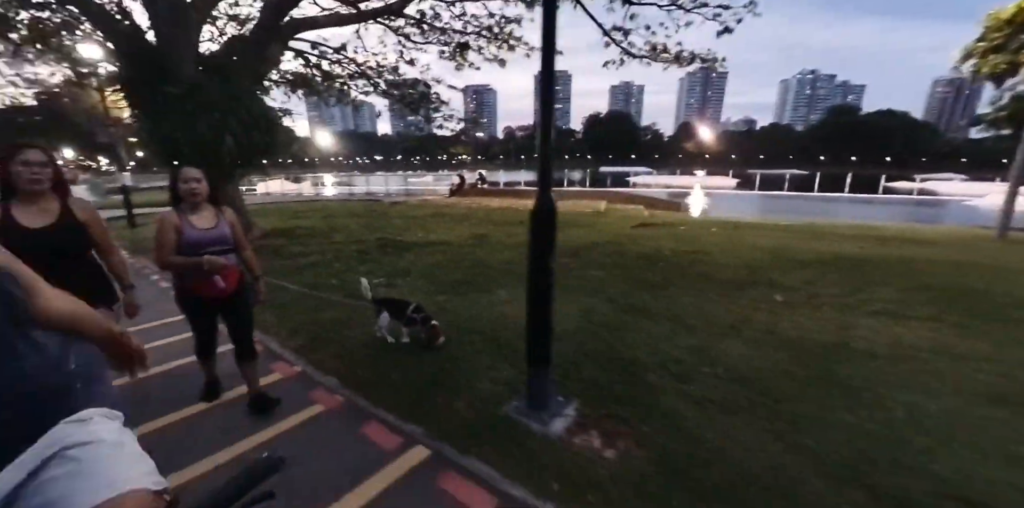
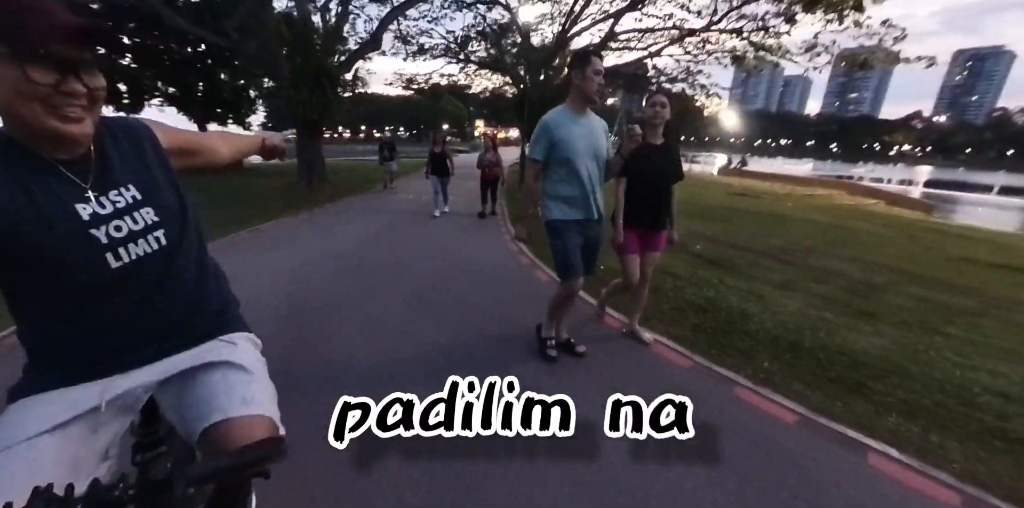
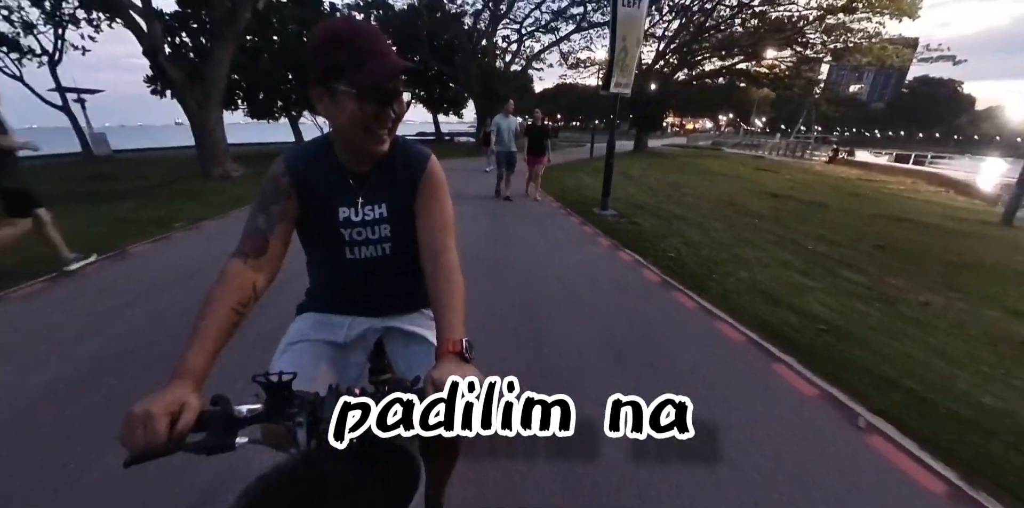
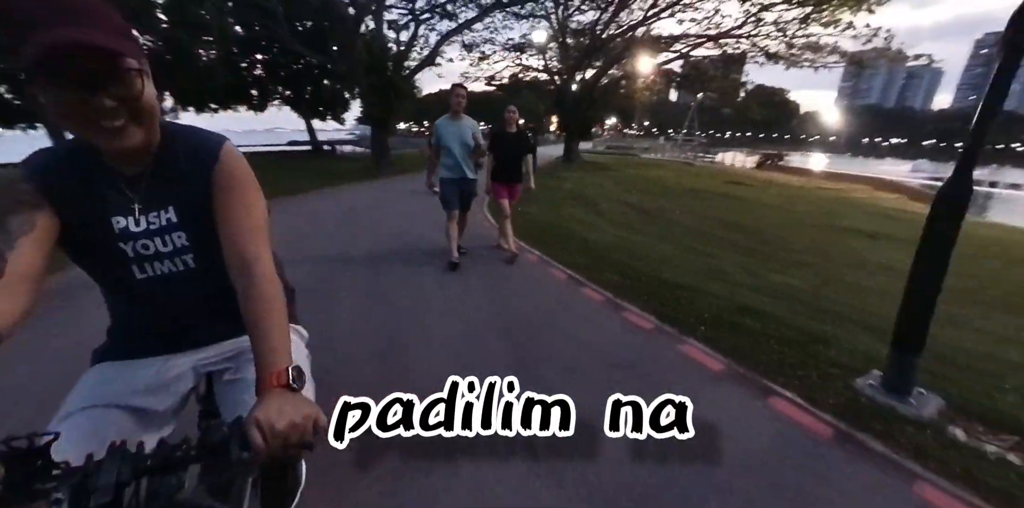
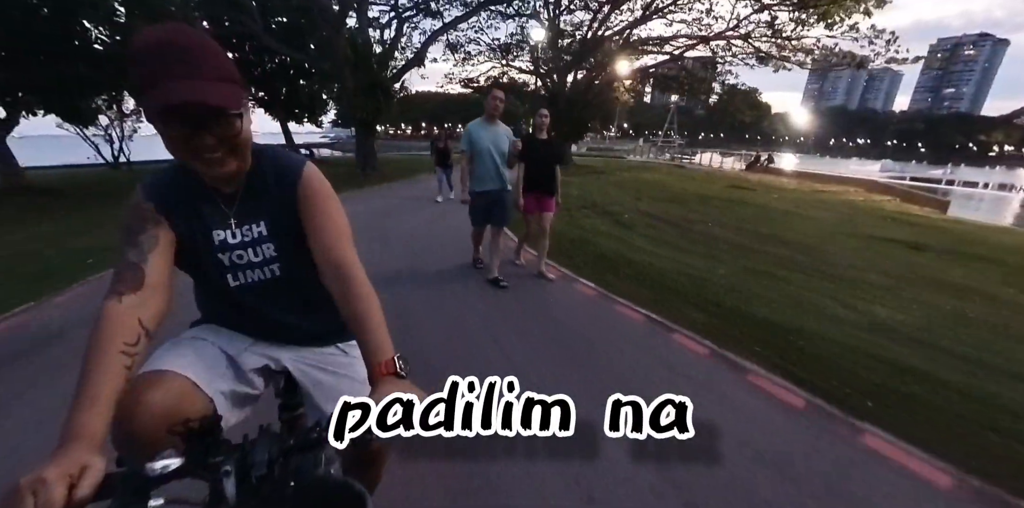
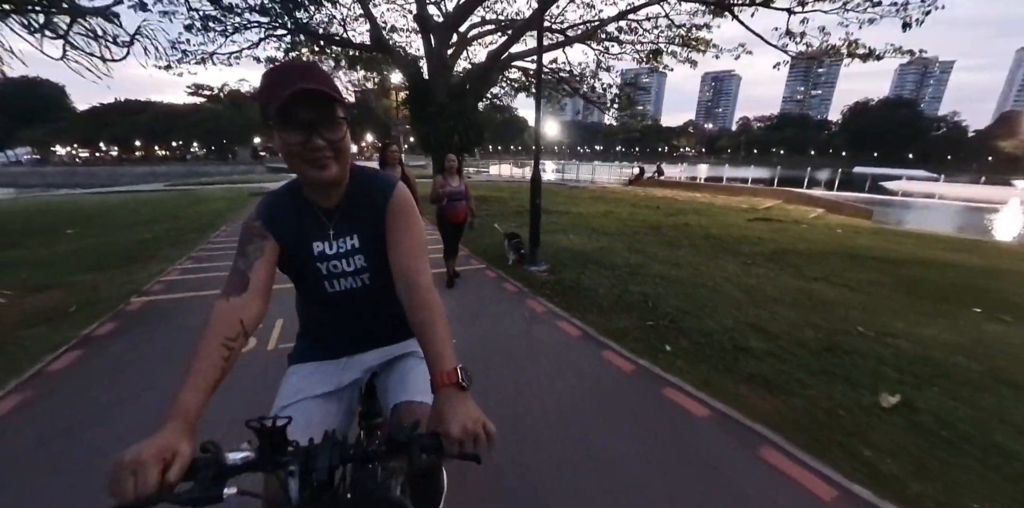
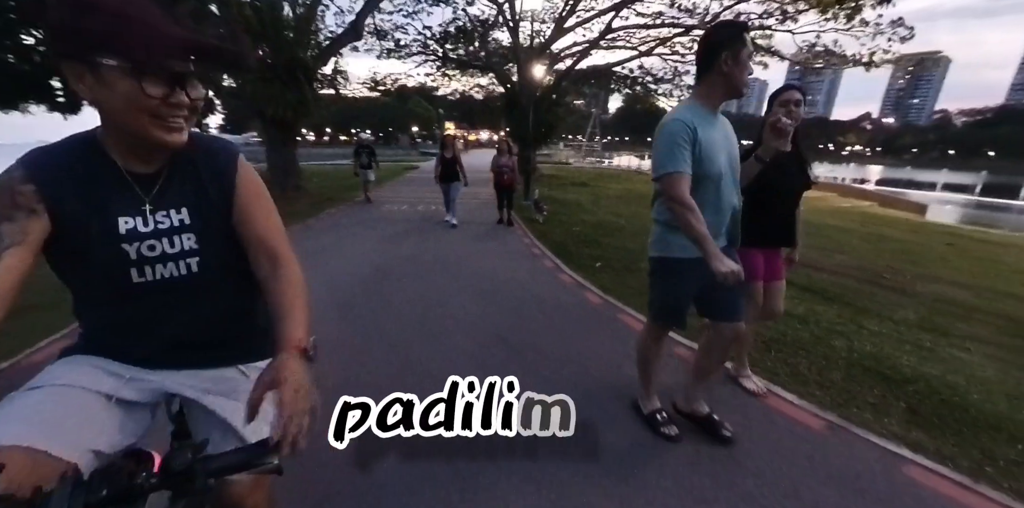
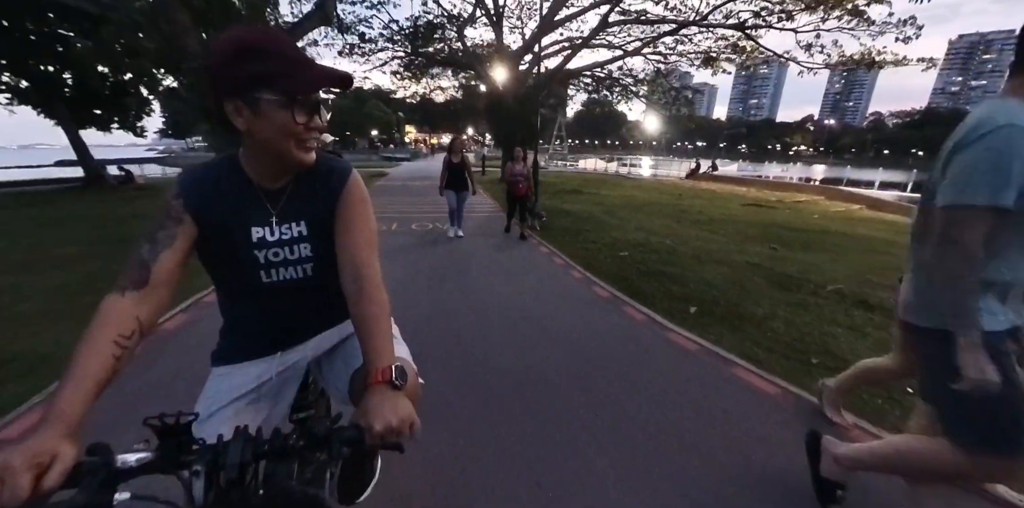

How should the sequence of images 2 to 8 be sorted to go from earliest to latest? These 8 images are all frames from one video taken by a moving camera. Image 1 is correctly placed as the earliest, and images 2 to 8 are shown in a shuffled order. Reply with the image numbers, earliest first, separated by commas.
6, 8, 7, 2, 5, 4, 3
